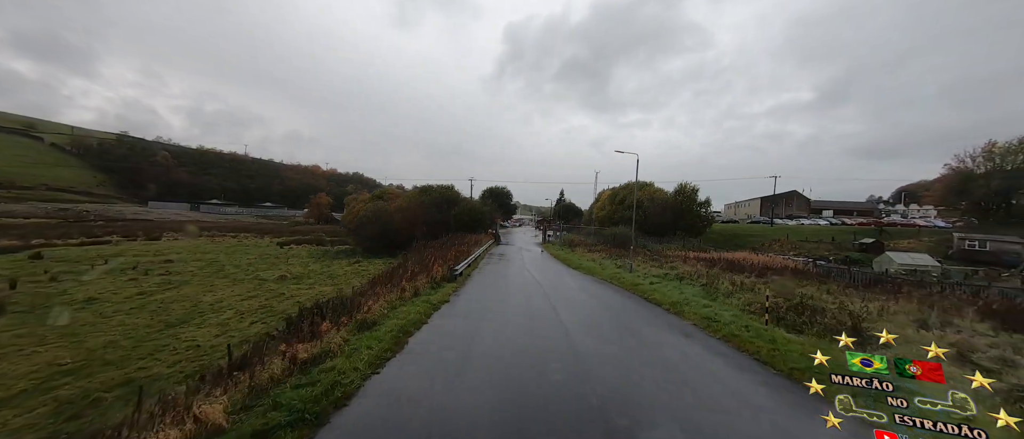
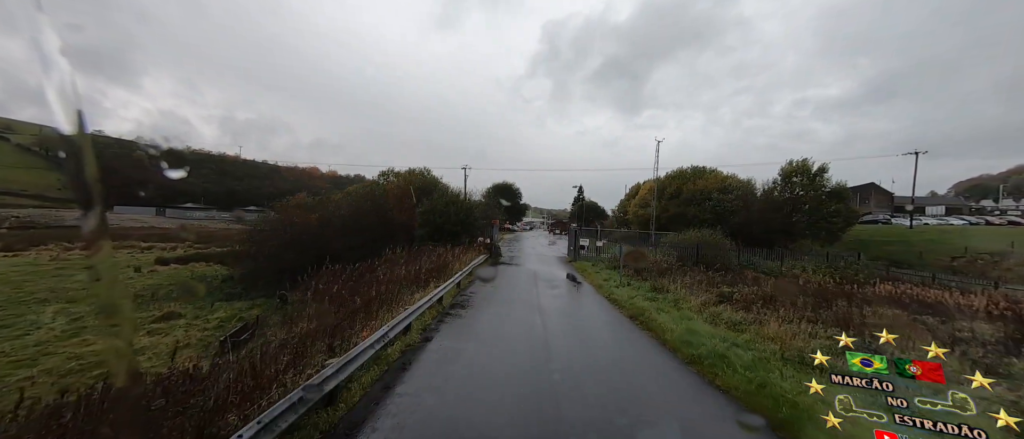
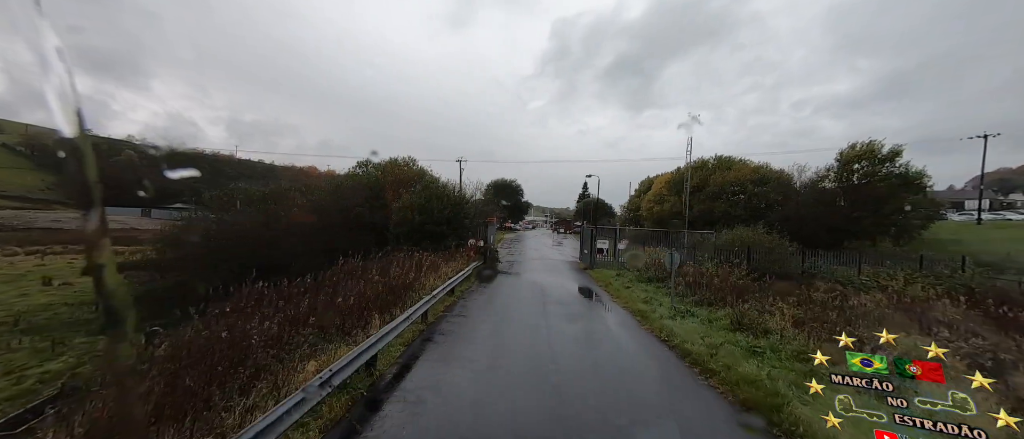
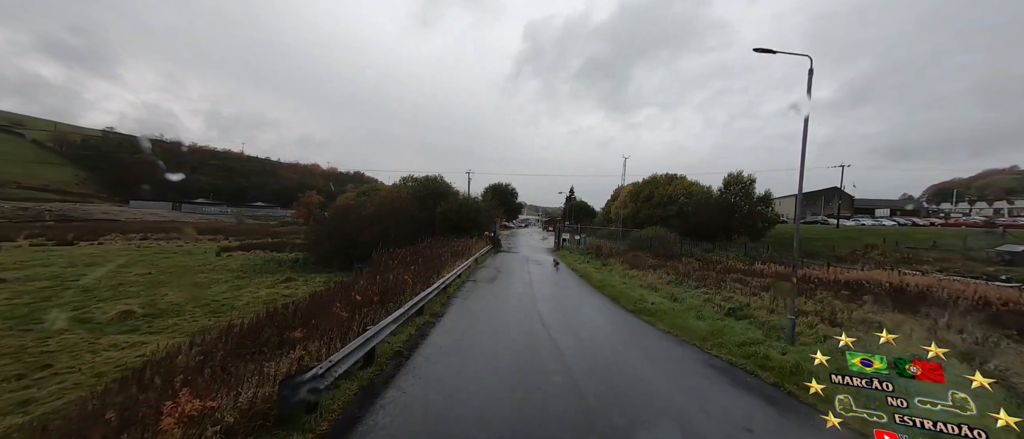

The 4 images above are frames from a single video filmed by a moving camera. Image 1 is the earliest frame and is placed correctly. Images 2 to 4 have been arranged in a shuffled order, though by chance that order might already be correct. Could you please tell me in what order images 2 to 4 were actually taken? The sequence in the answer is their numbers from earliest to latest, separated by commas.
4, 2, 3
